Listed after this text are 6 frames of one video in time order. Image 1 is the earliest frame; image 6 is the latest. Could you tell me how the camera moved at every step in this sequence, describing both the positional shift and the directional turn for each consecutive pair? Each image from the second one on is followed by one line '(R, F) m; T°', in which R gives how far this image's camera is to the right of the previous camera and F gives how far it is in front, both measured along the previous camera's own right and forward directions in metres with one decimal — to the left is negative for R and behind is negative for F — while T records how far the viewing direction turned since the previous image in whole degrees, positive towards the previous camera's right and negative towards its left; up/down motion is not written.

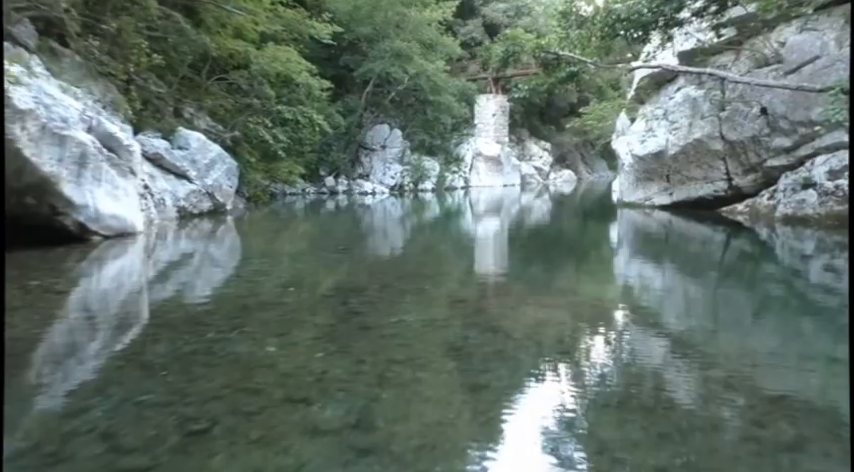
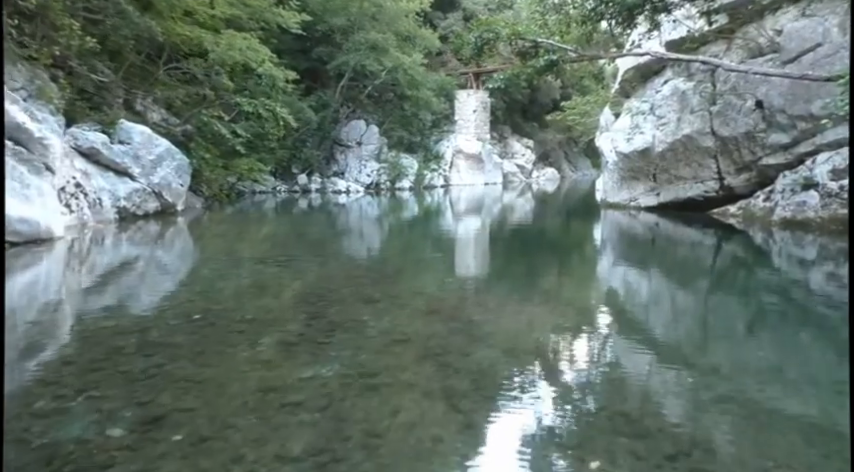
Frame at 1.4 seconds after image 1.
(+0.3, +0.9) m; +1°
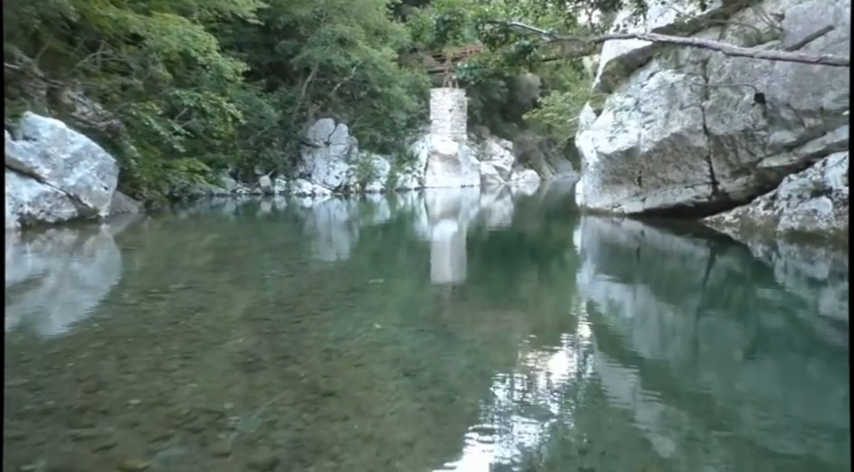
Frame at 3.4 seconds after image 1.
(+0.4, +1.2) m; +2°
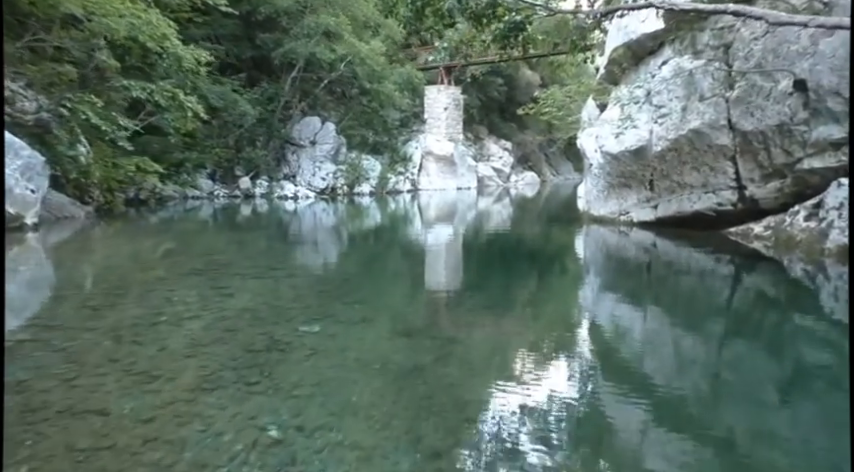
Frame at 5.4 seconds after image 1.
(+0.3, +1.3) m; 0°
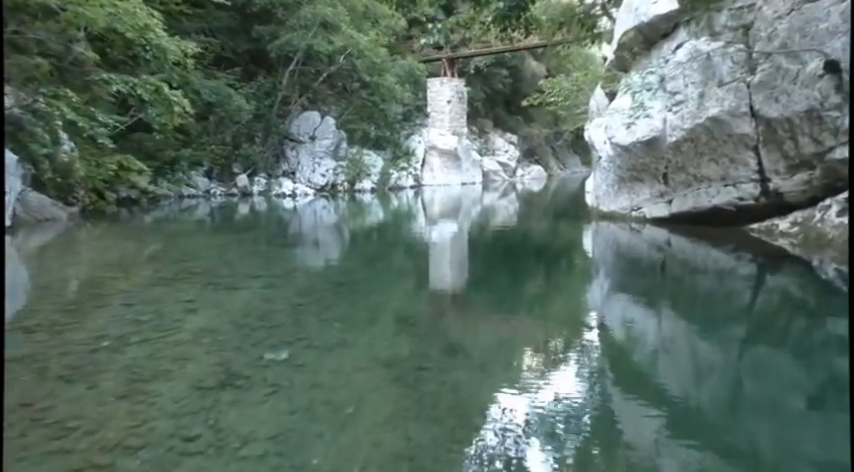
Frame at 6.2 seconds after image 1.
(+0.1, +0.5) m; -1°
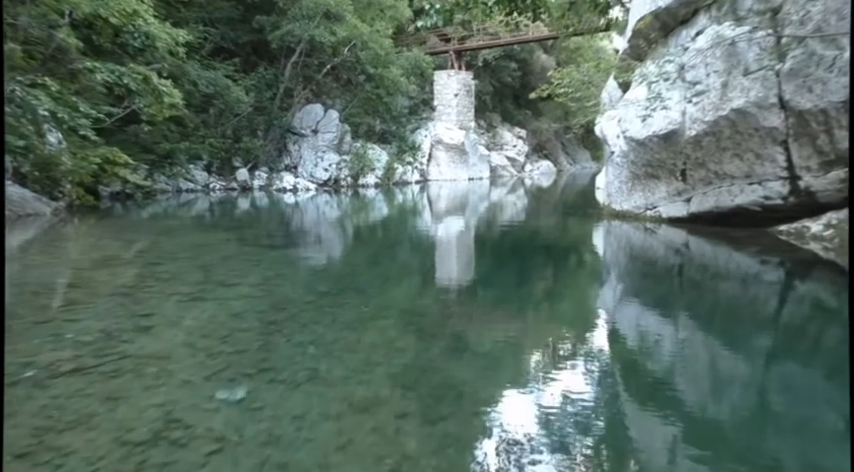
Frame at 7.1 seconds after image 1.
(+0.1, +0.5) m; -1°
